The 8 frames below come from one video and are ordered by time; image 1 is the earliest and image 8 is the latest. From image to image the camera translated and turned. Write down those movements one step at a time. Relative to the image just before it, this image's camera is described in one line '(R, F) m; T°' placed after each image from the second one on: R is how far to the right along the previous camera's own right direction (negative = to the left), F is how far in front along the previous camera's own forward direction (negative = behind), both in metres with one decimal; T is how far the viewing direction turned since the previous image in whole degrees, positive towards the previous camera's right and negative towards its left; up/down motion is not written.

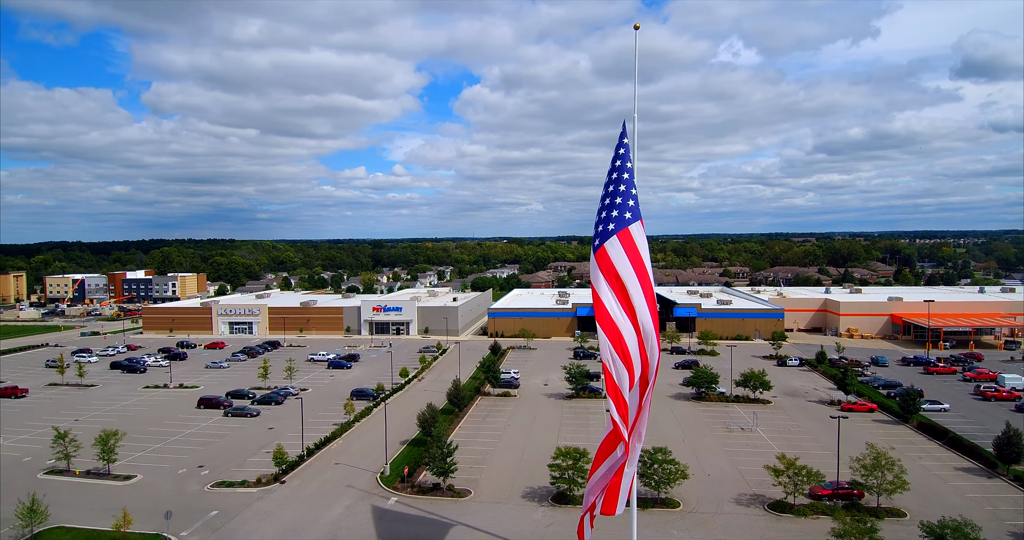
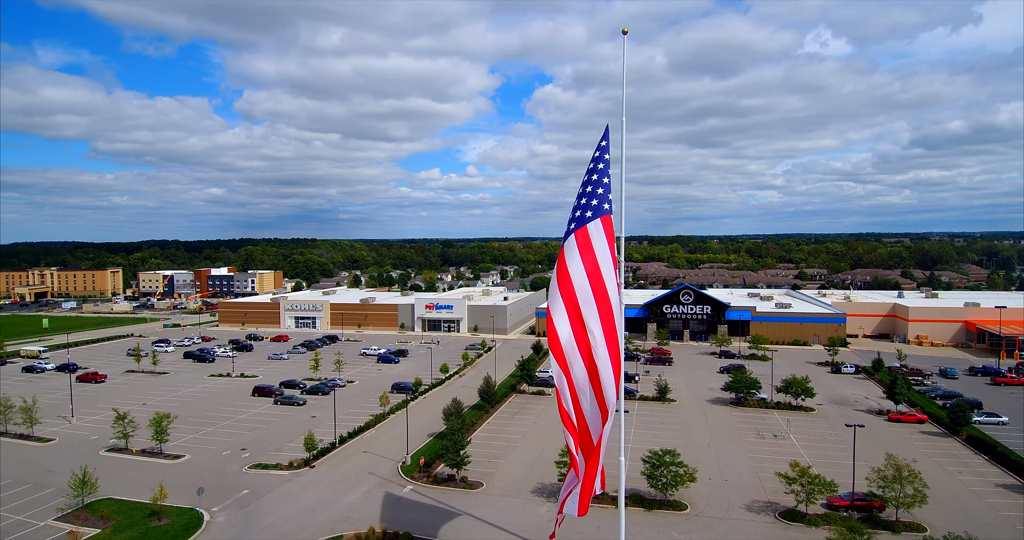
(+2.1, -0.3) m; -7°
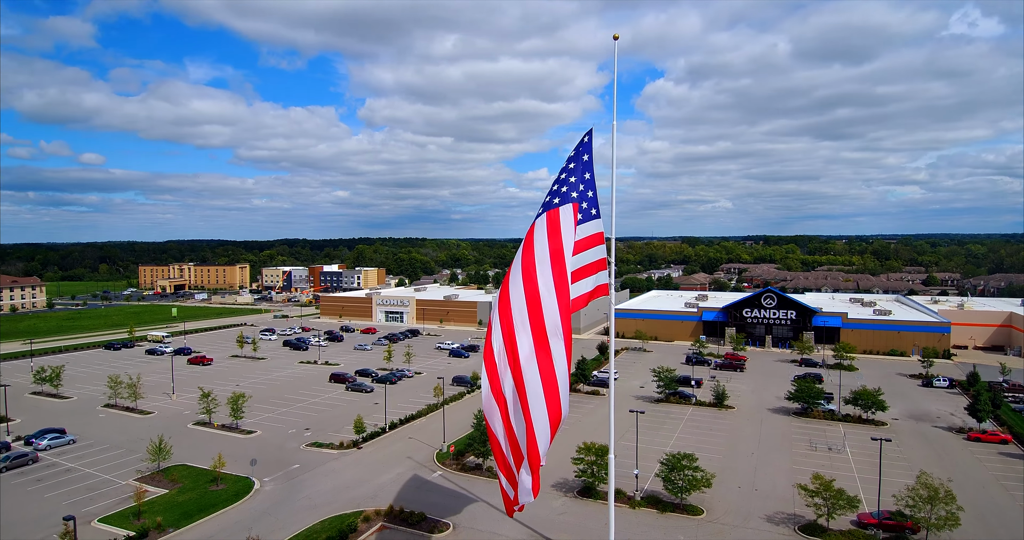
(+2.9, -0.5) m; -10°
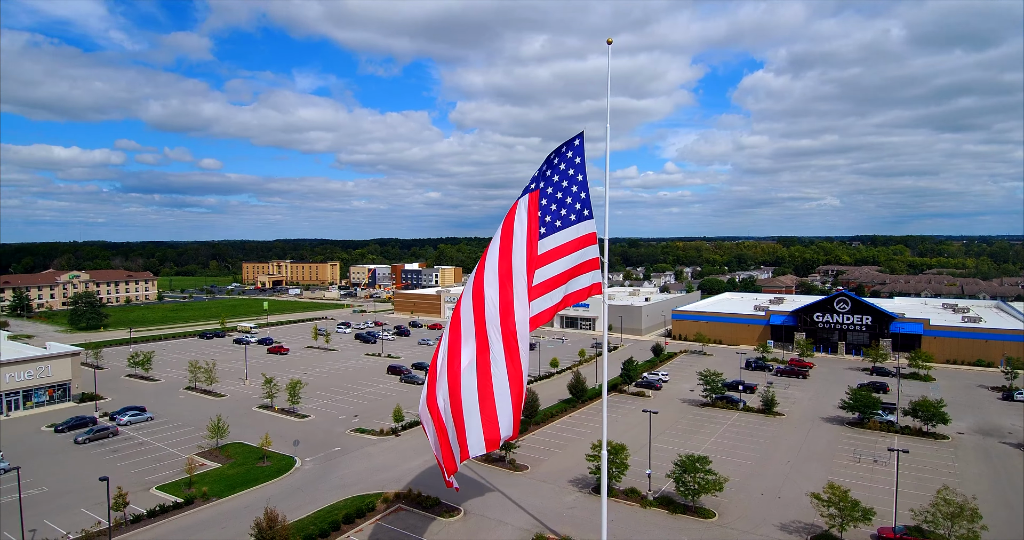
(+2.4, -0.5) m; -8°
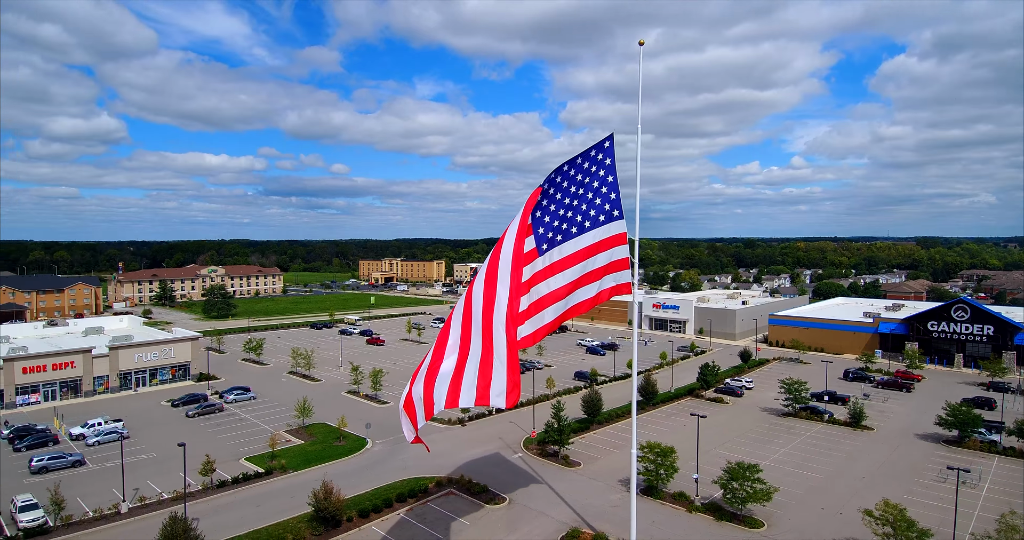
(+2.1, -0.5) m; -10°
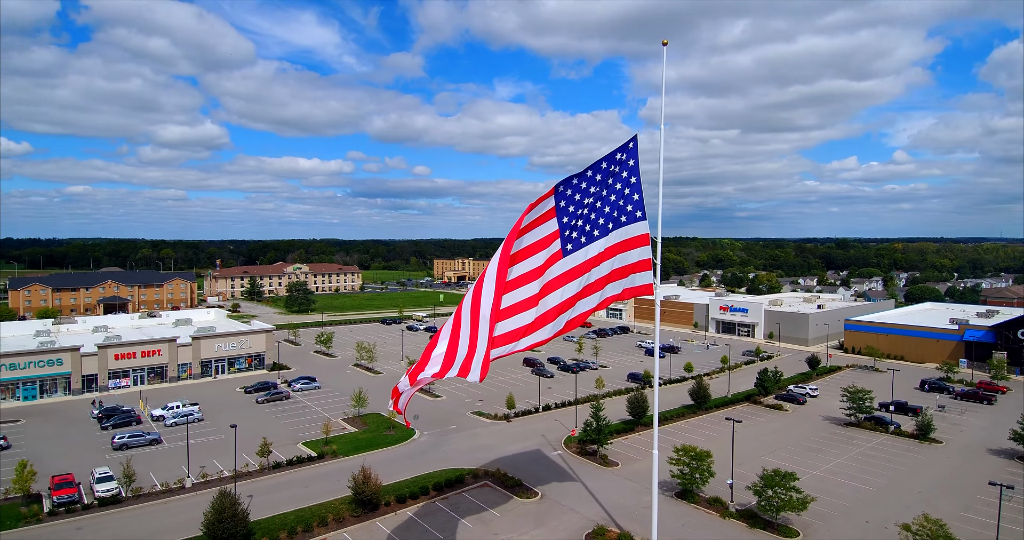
(+1.5, -0.4) m; -7°
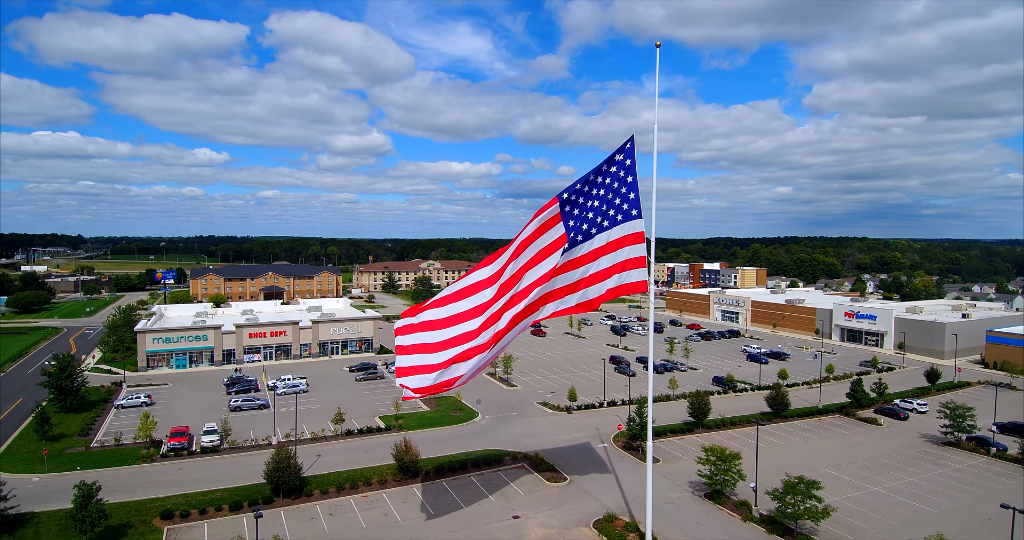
(+4.0, -0.9) m; -14°
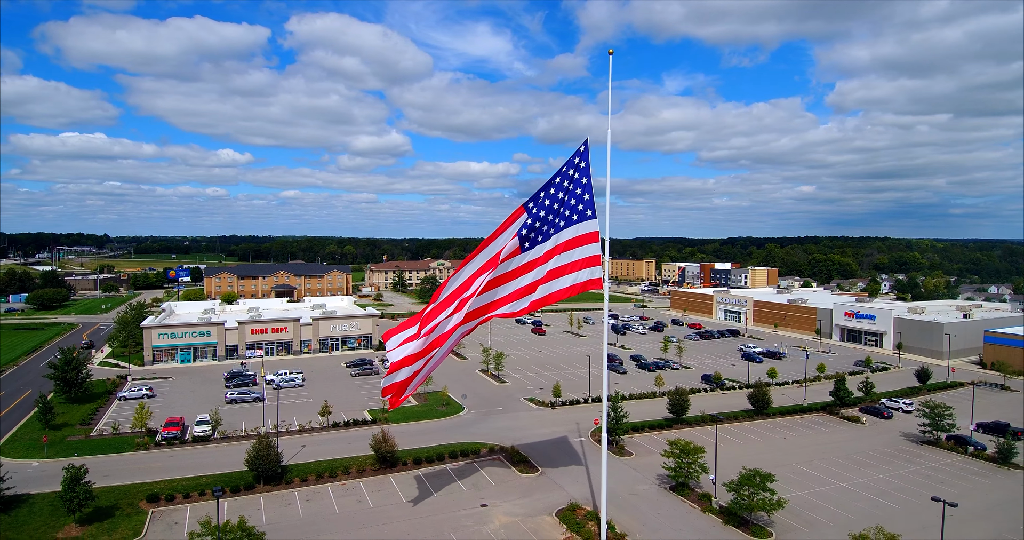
(+1.7, -0.8) m; -2°
